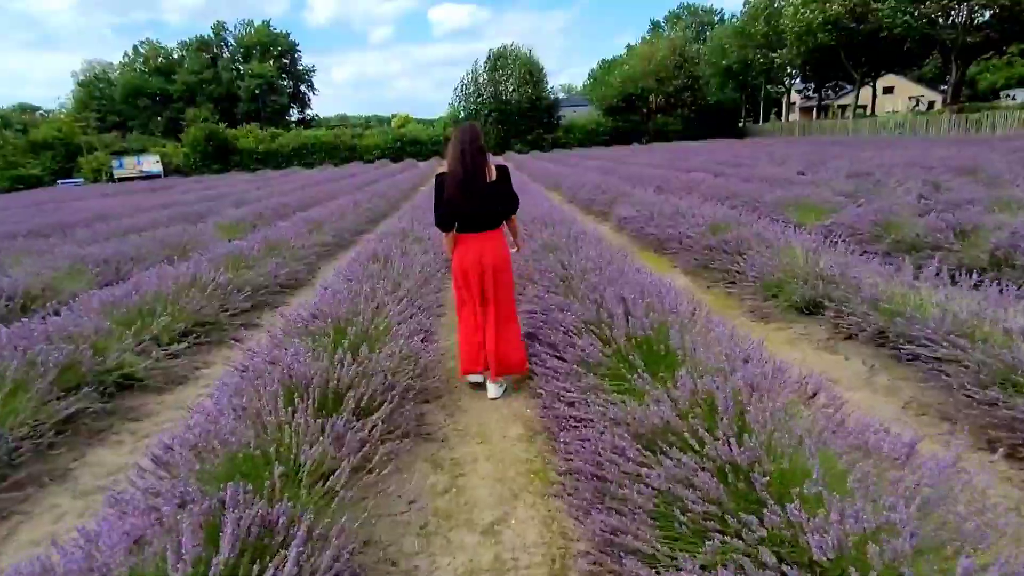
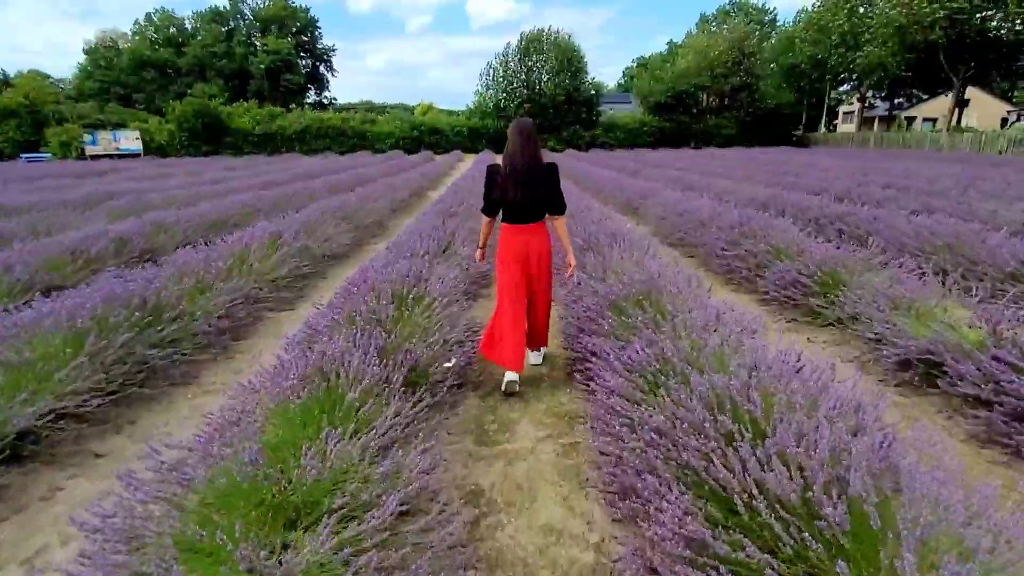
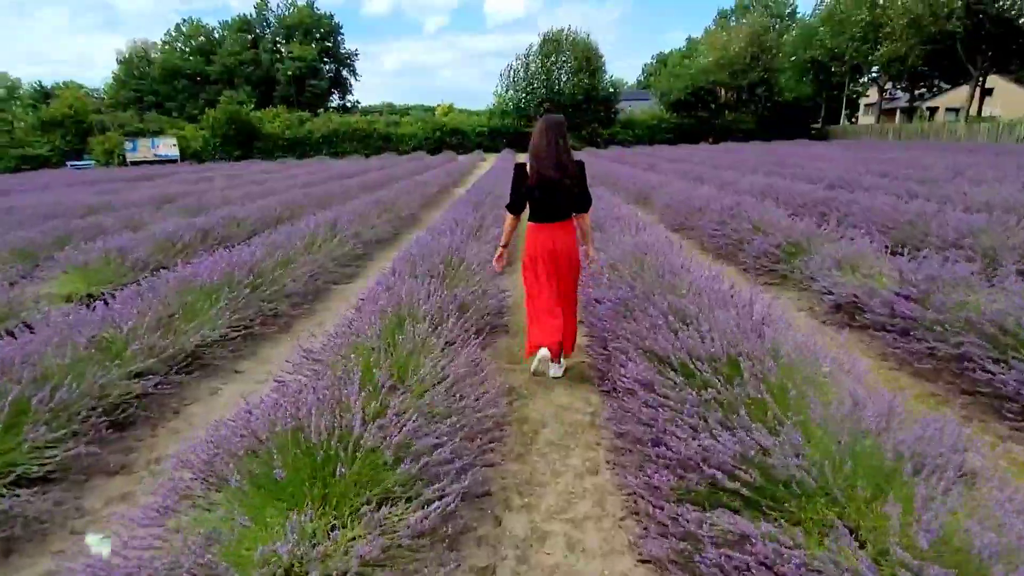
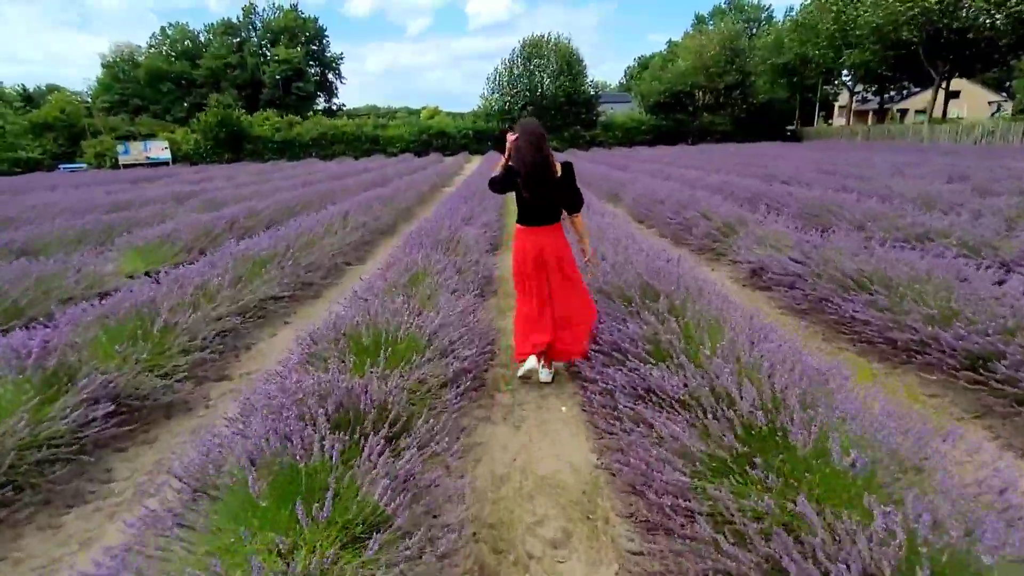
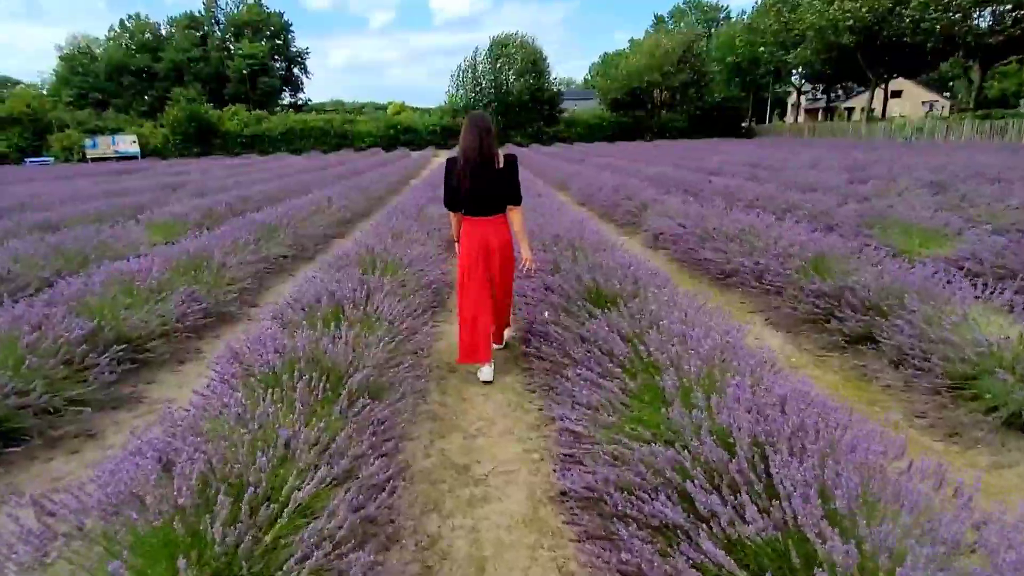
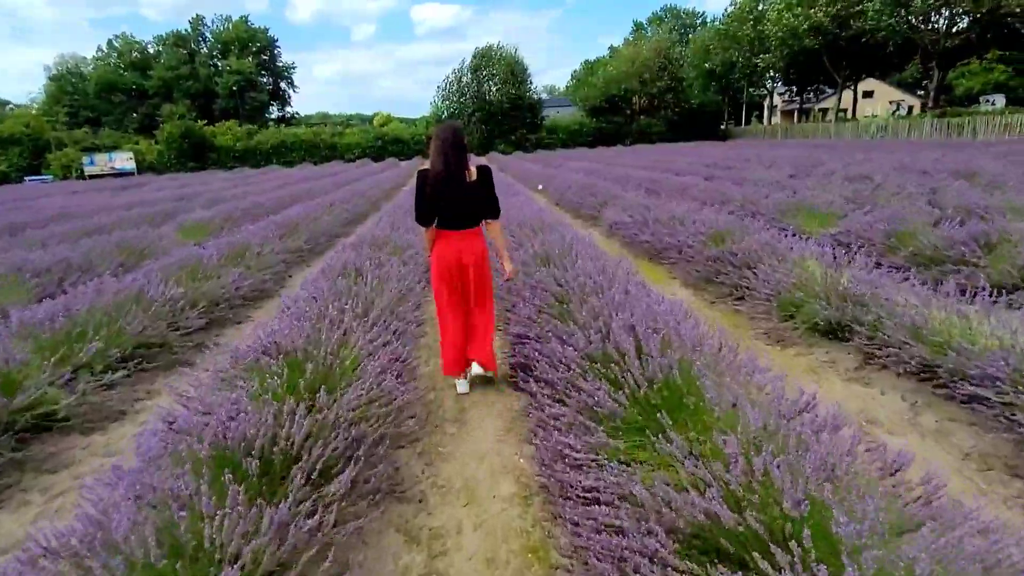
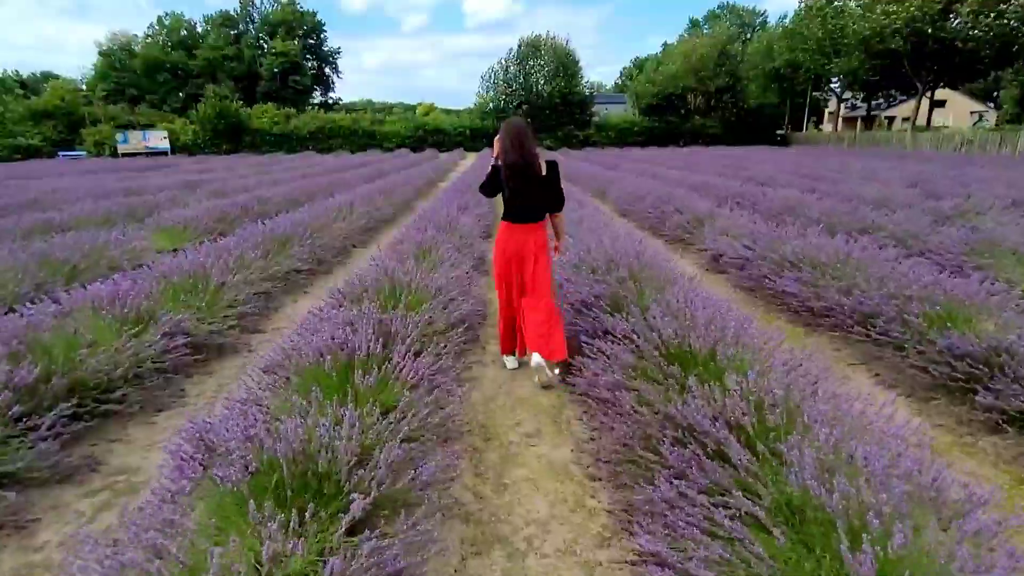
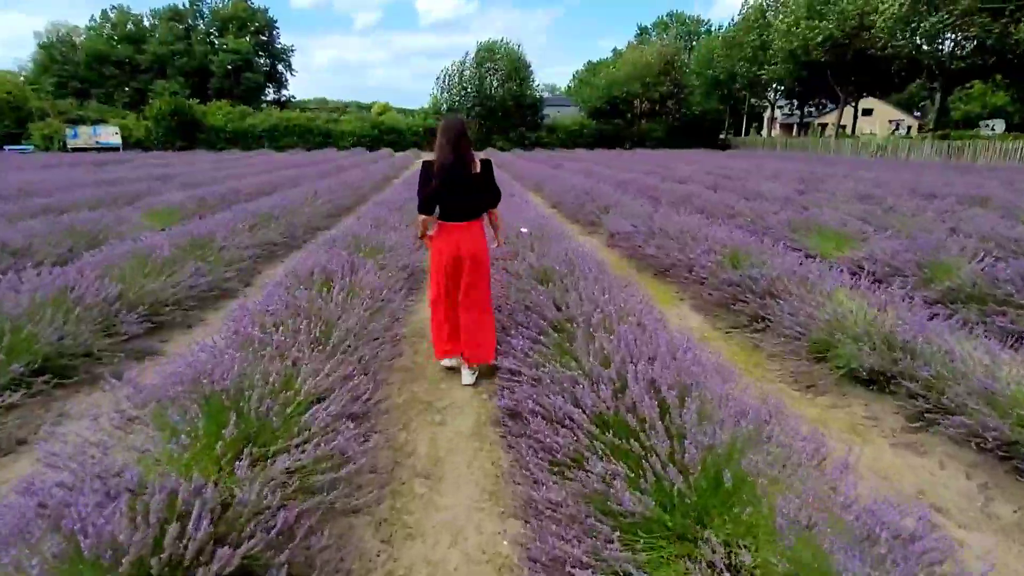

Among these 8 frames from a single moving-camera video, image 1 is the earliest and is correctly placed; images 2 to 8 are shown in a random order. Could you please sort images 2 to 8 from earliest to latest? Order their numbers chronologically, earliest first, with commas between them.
6, 8, 5, 7, 4, 3, 2
